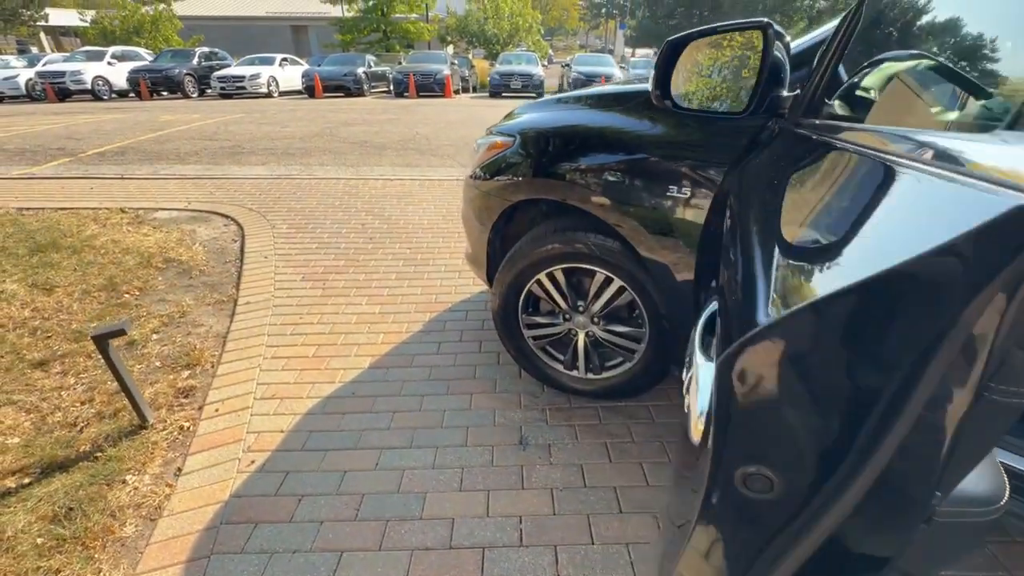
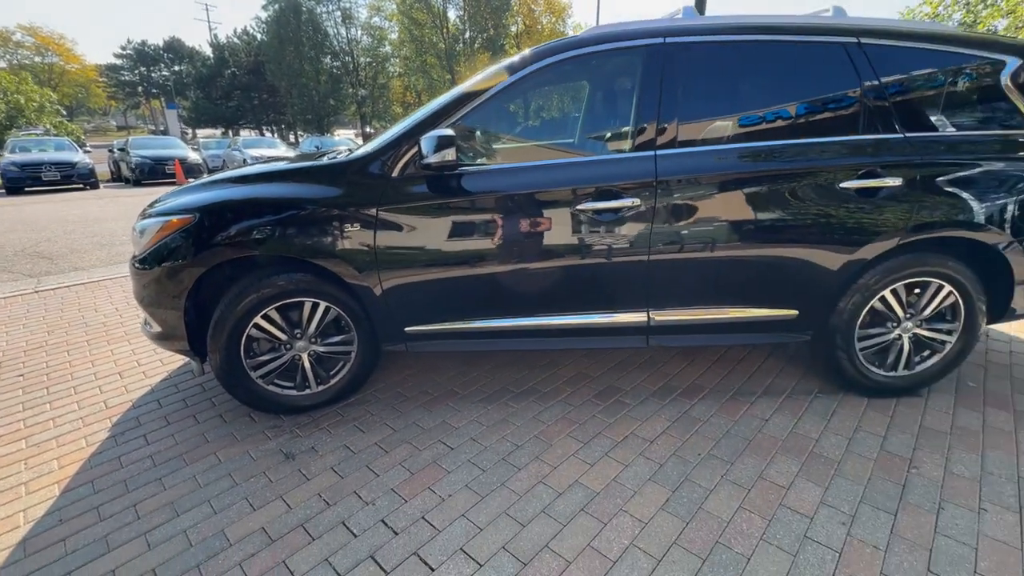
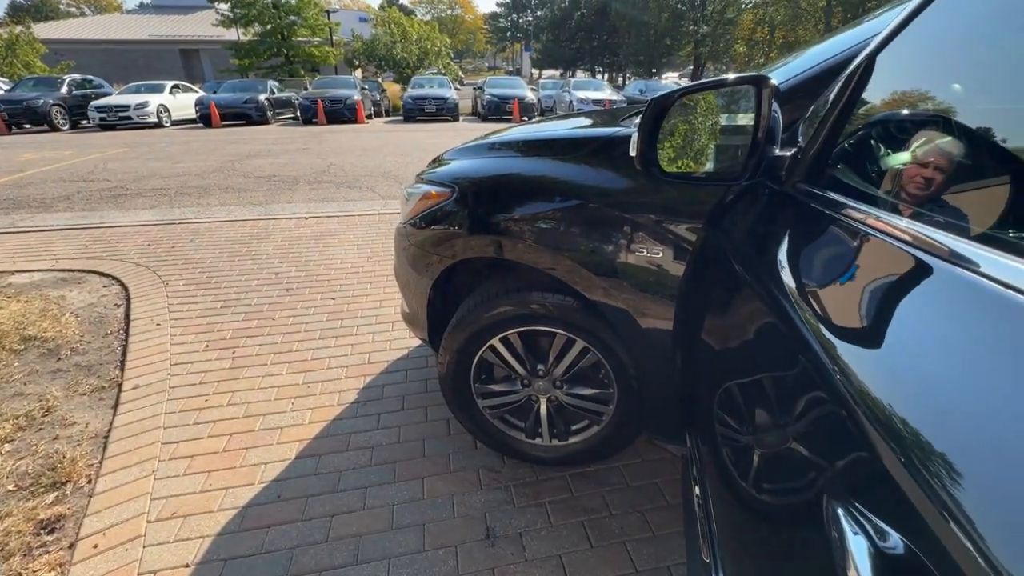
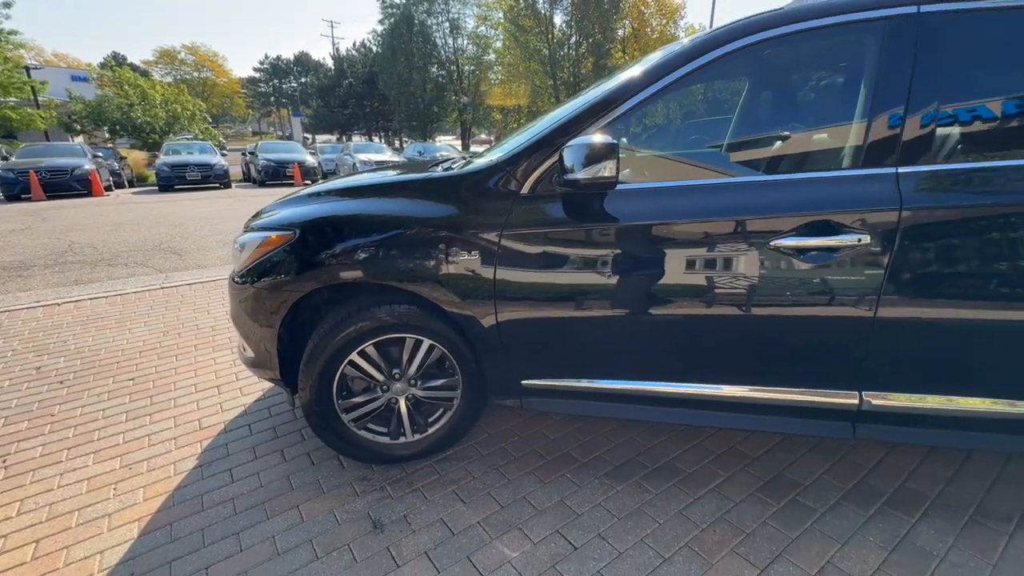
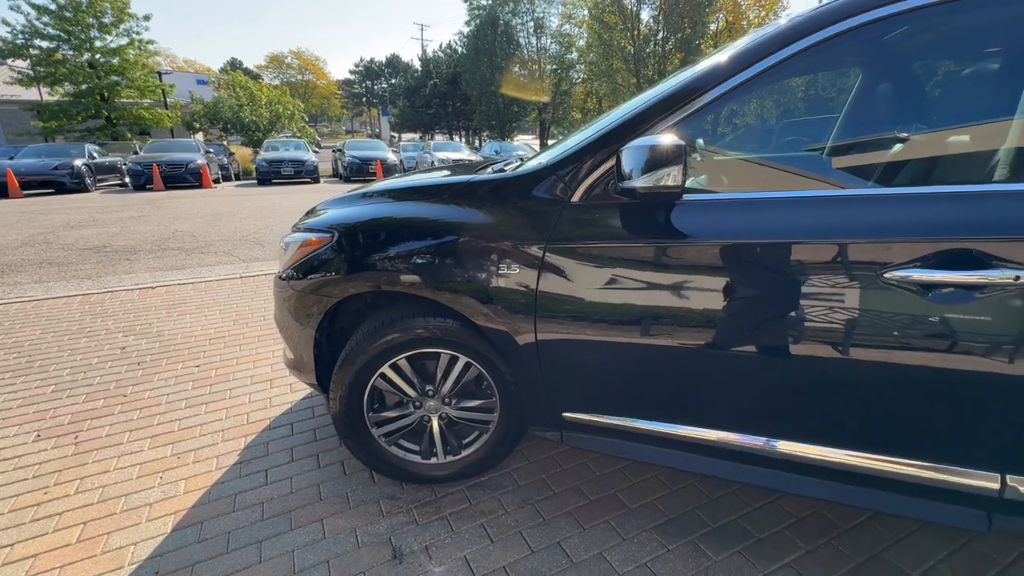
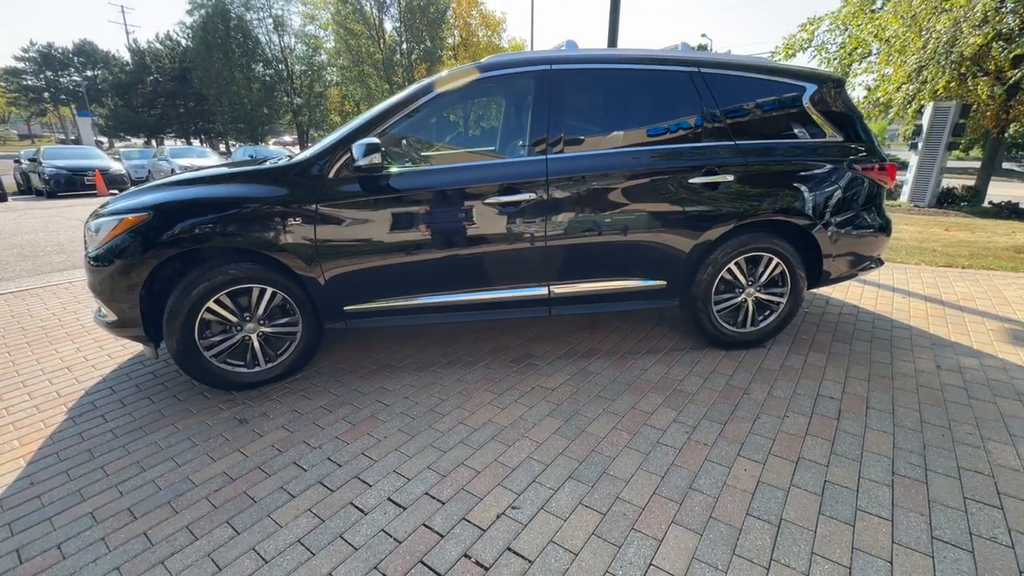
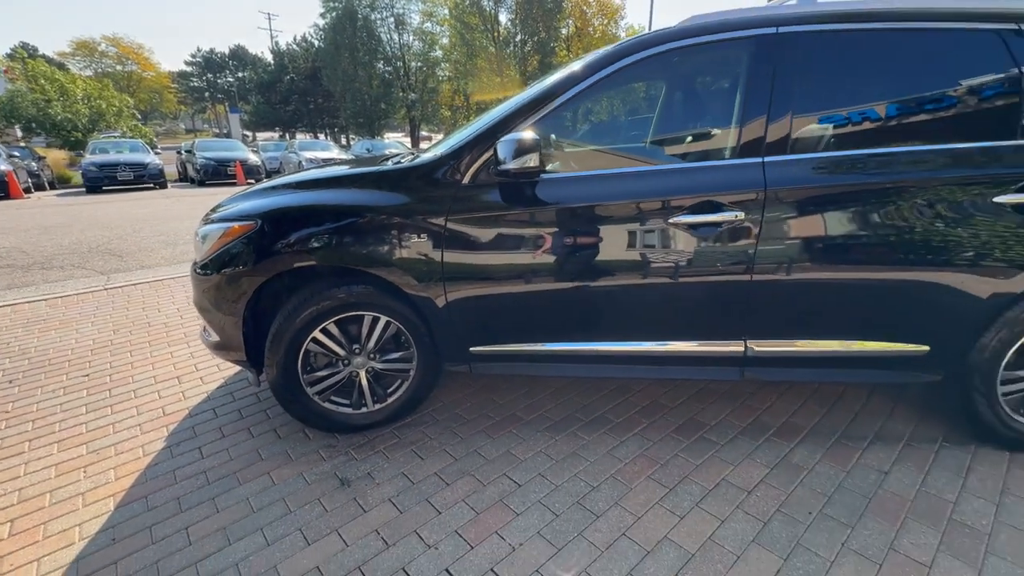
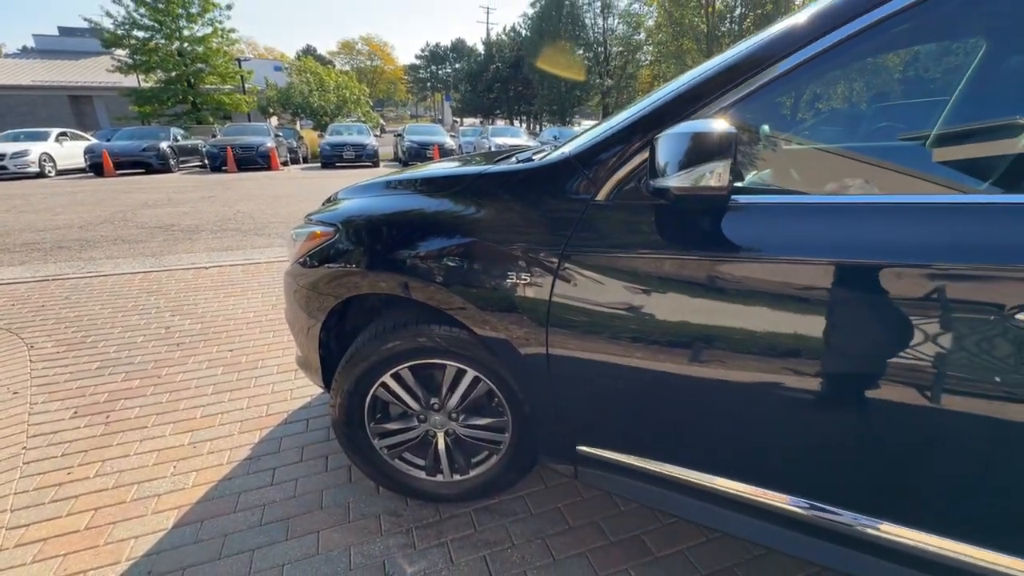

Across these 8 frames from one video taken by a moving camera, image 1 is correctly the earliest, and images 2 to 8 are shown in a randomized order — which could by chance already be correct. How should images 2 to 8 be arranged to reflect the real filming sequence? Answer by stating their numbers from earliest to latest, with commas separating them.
3, 8, 5, 4, 7, 2, 6
